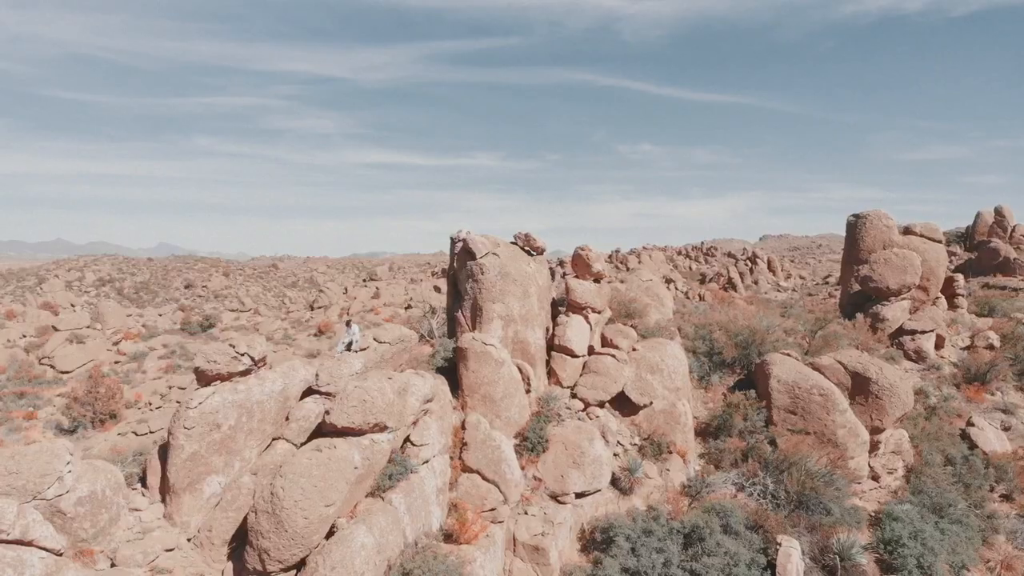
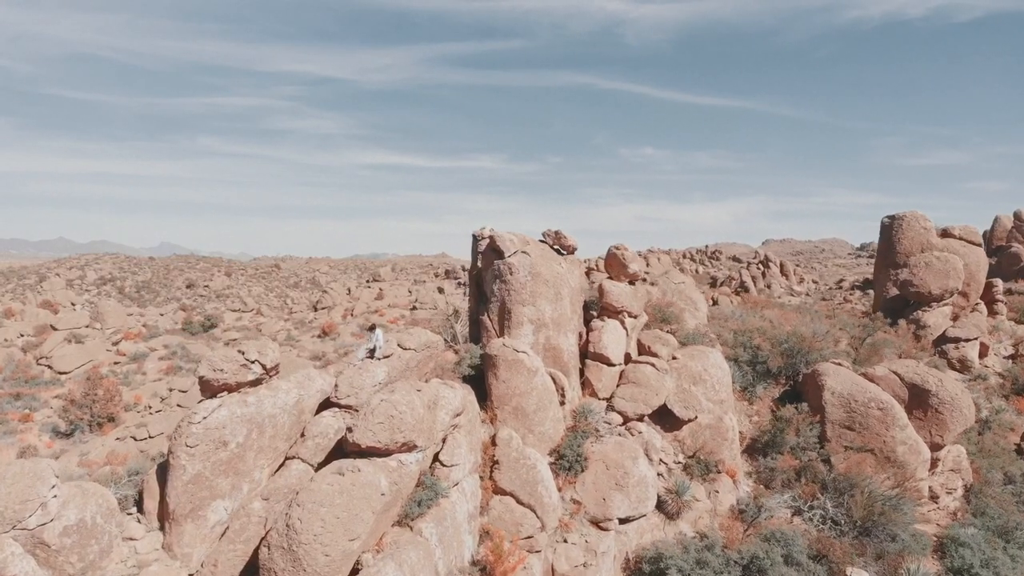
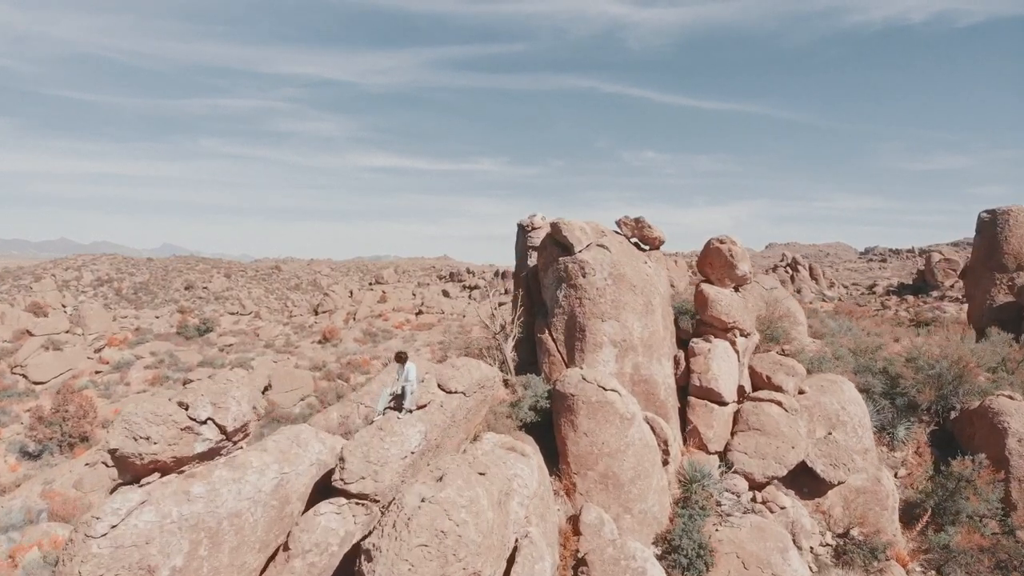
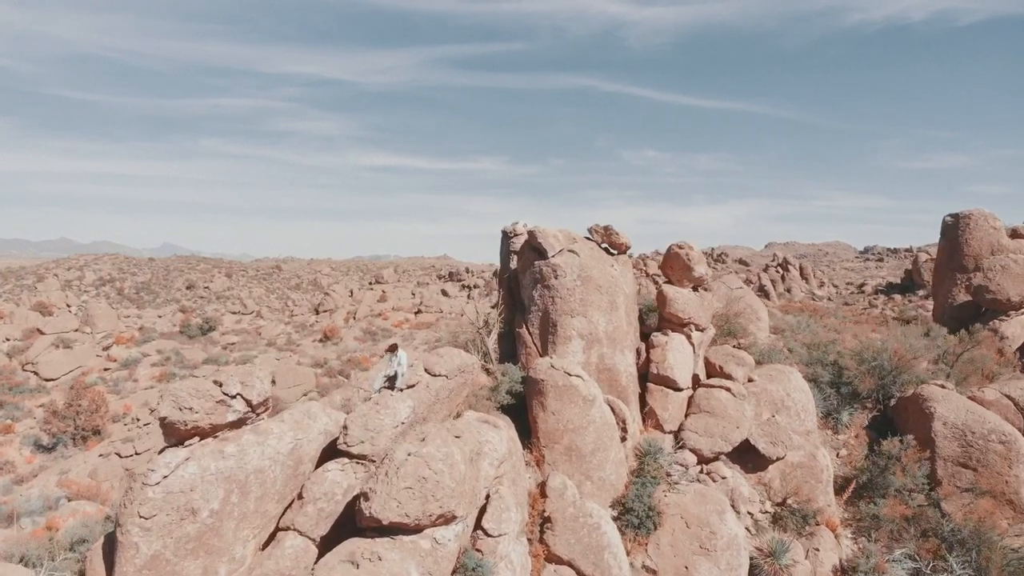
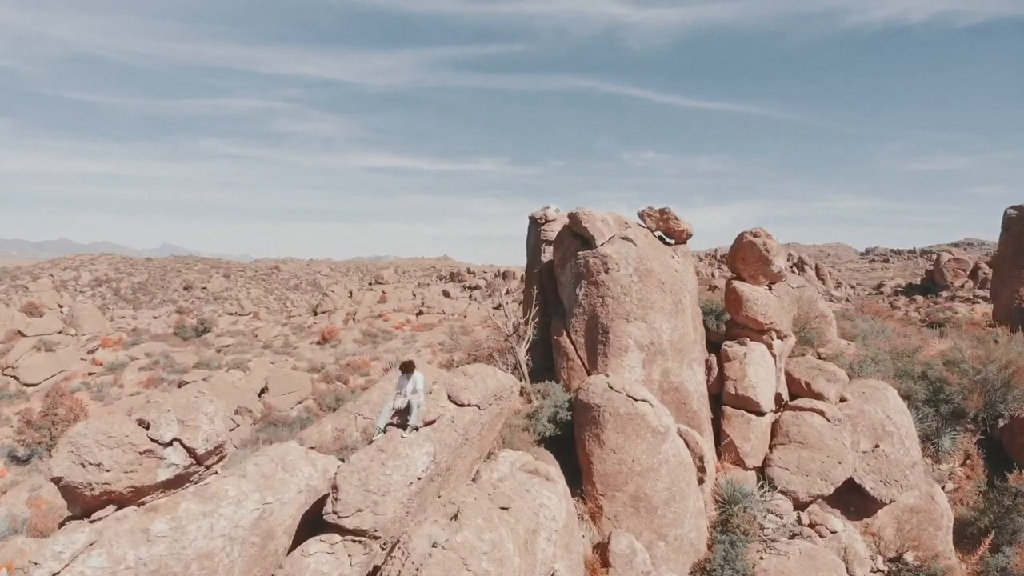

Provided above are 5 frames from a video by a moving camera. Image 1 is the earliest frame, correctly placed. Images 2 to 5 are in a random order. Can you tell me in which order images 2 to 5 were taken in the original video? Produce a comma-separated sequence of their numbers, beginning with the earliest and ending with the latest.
2, 4, 3, 5
